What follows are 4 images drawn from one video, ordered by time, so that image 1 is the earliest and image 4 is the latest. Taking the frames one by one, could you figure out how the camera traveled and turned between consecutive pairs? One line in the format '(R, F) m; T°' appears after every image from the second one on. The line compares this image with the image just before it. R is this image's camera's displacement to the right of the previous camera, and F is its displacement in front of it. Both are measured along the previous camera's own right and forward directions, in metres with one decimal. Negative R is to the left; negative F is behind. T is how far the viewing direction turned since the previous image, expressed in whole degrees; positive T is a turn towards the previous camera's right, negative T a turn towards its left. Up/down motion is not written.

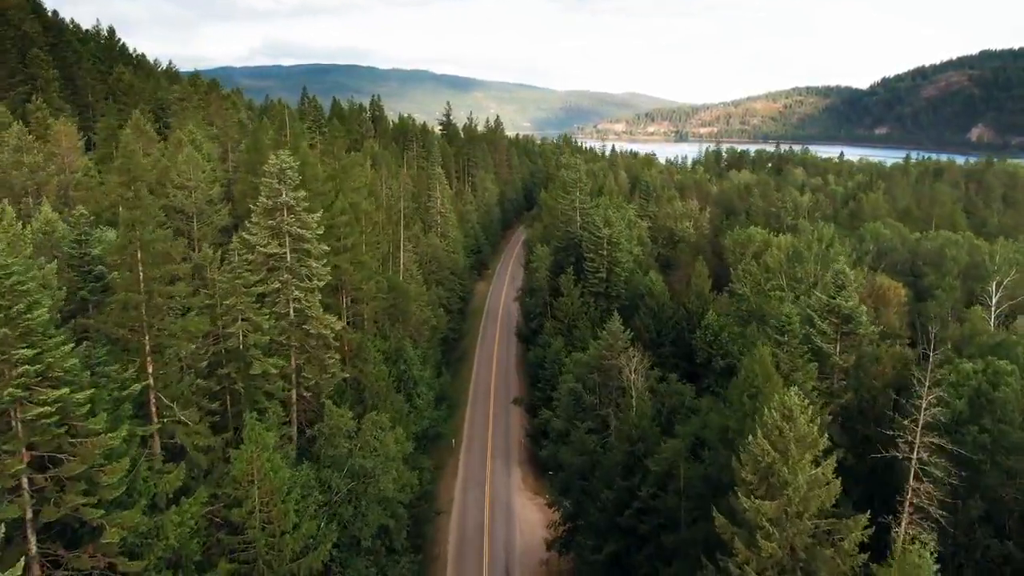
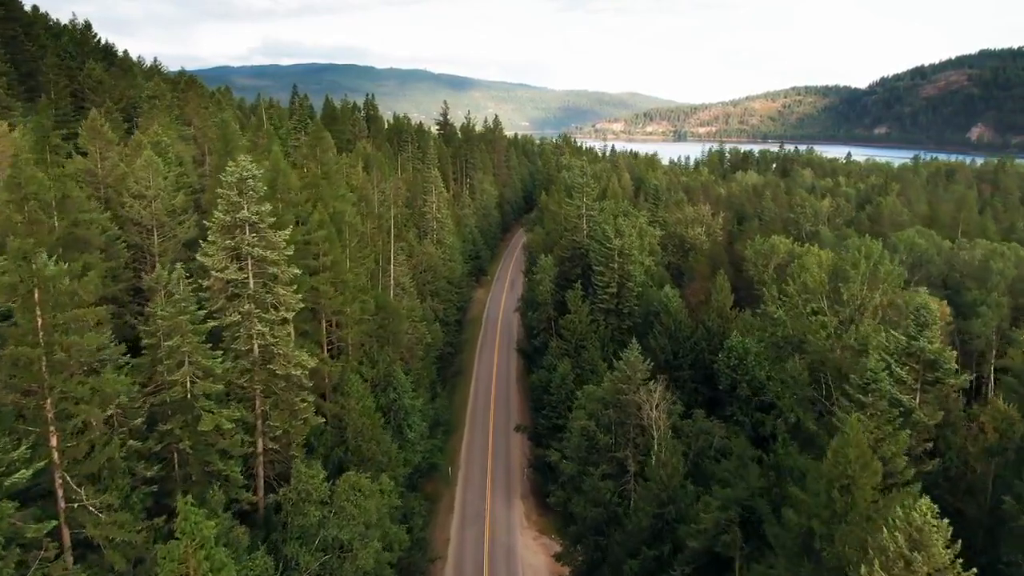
(-0.4, +5.6) m; 0°
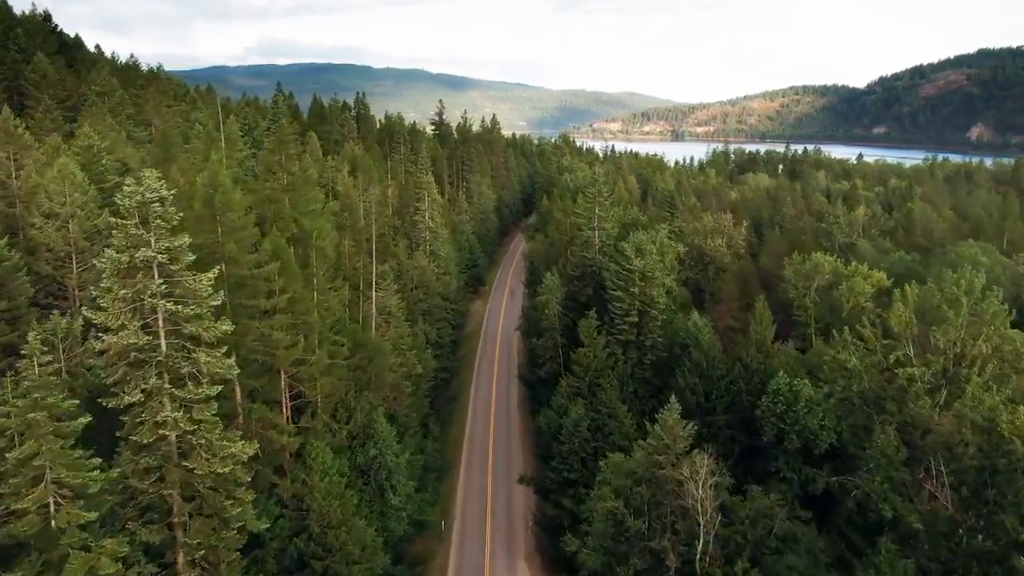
(-0.5, +8.2) m; 0°
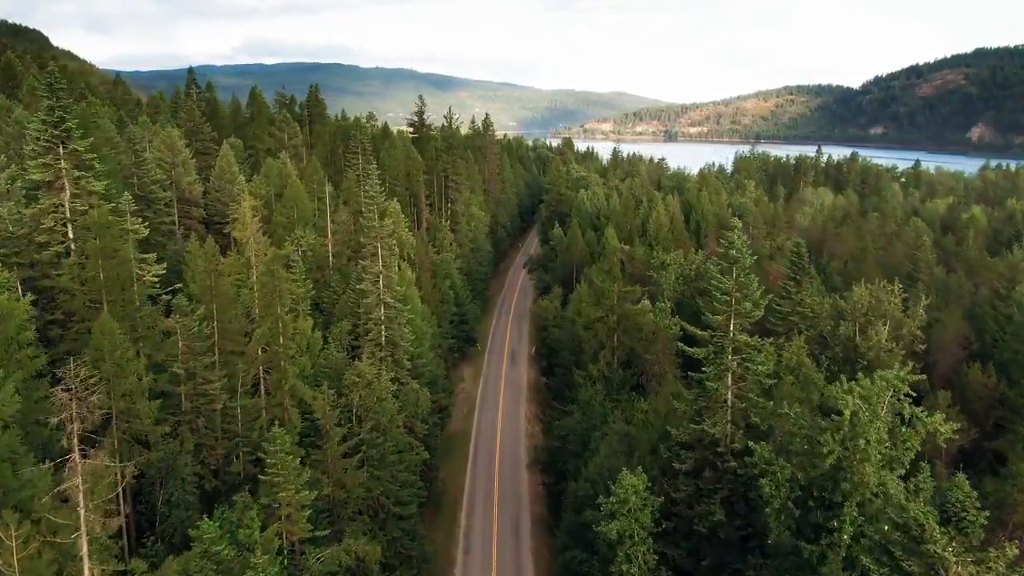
(-1.8, +32.9) m; +1°
